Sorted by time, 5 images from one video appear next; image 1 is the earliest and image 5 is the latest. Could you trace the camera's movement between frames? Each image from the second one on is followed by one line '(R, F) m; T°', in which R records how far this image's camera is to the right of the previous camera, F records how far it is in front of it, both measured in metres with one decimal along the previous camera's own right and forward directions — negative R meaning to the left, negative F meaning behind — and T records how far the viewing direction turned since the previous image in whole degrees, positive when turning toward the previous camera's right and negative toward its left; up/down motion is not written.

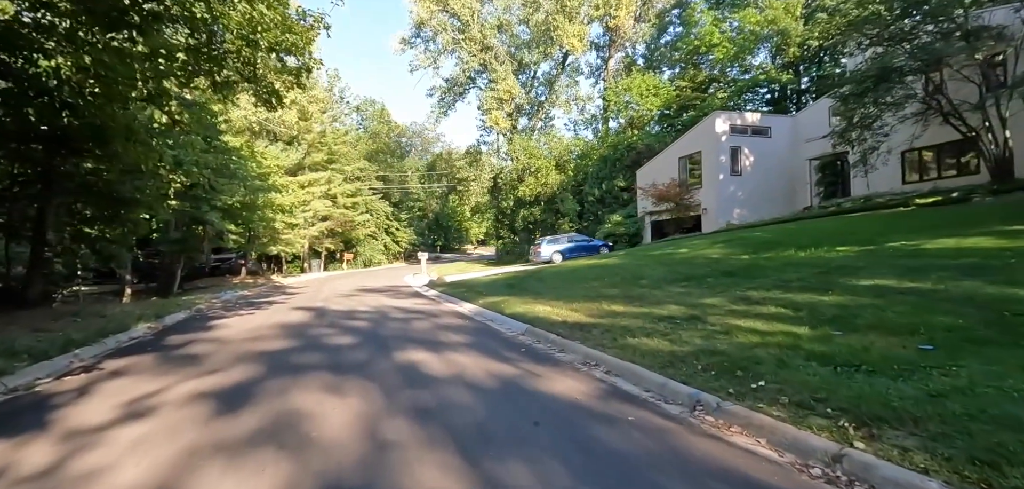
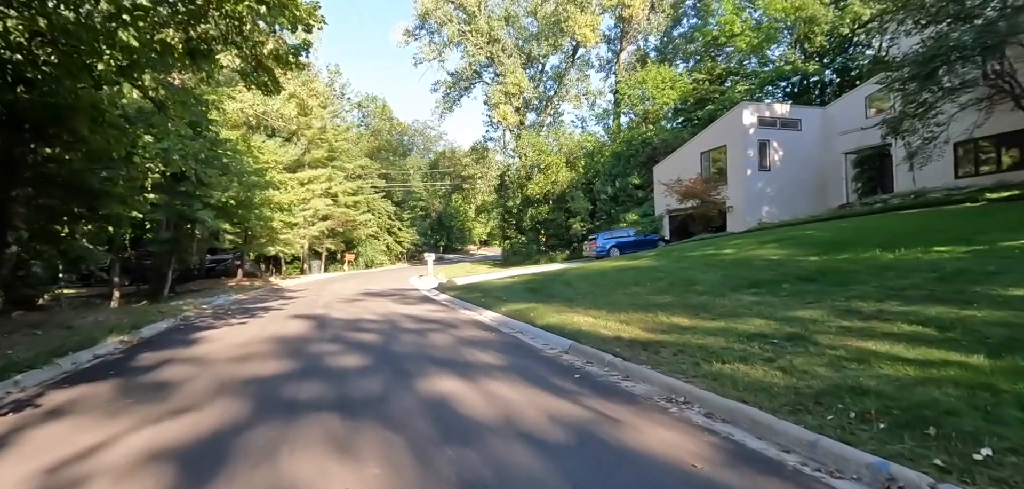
(-0.6, +1.6) m; 0°
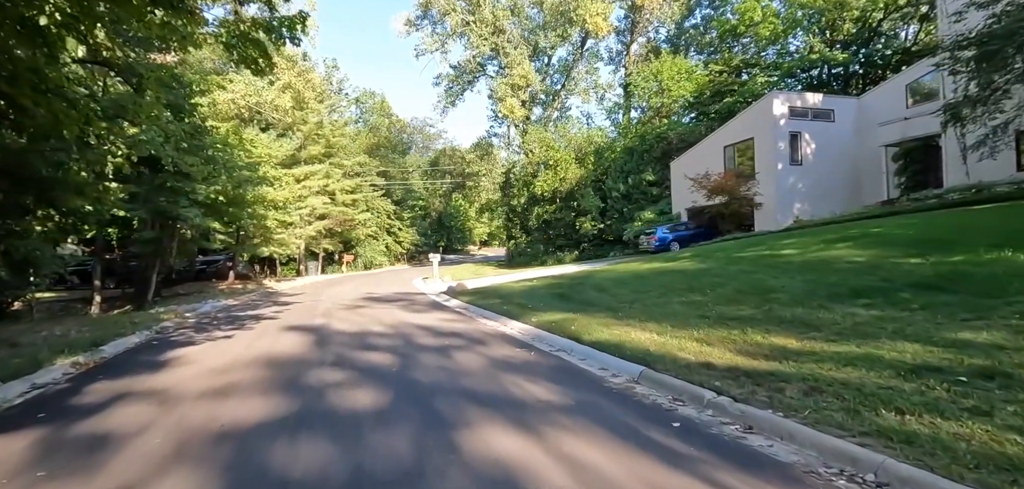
(-0.7, +1.7) m; 0°
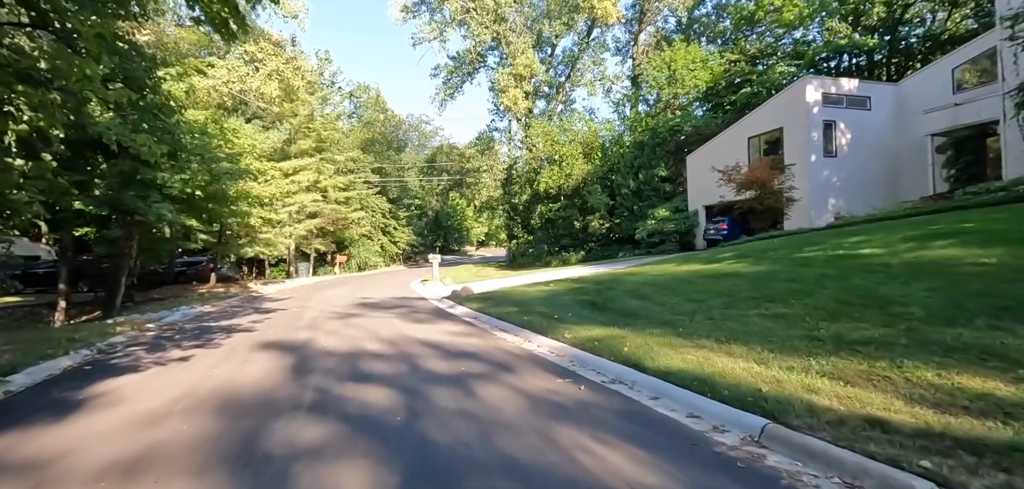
(-0.5, +2.0) m; +1°
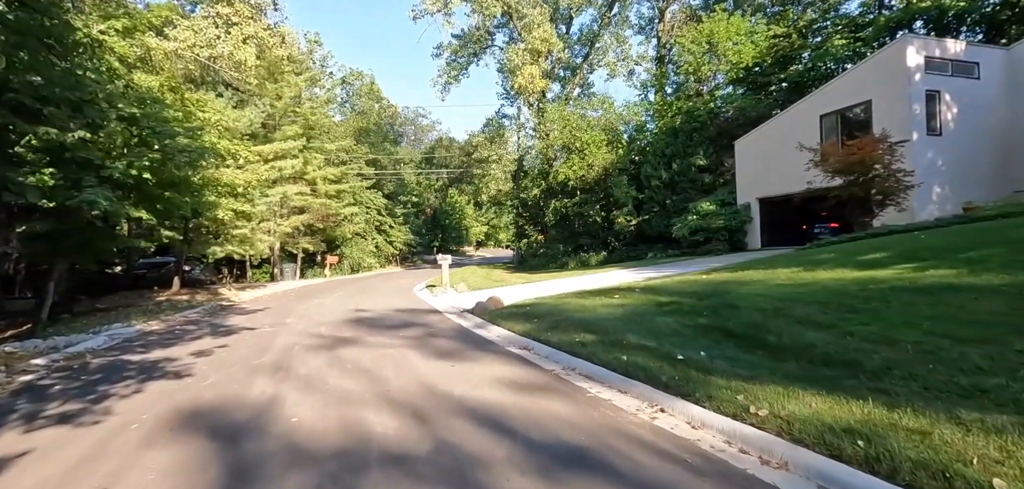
(-1.2, +3.9) m; +1°
